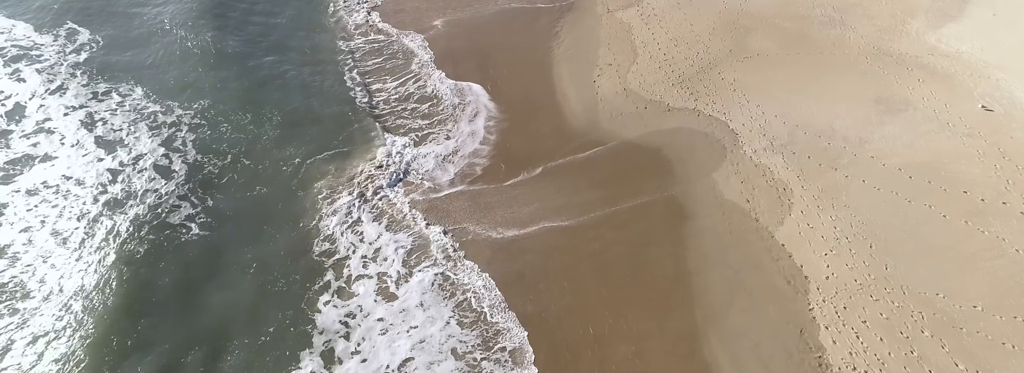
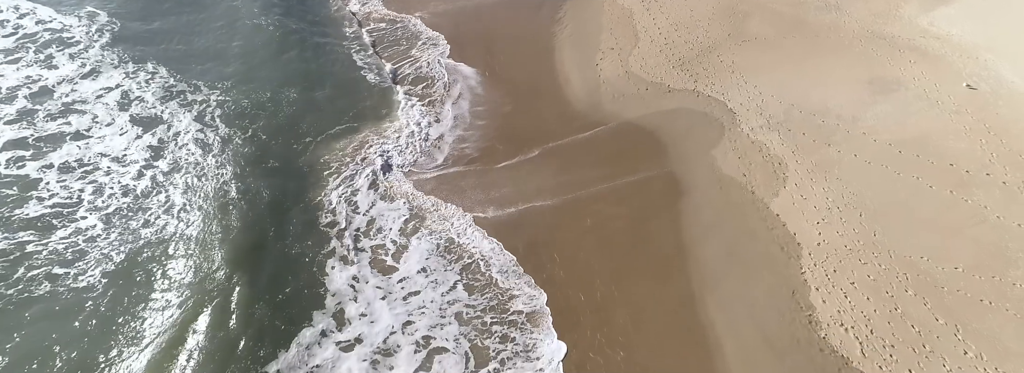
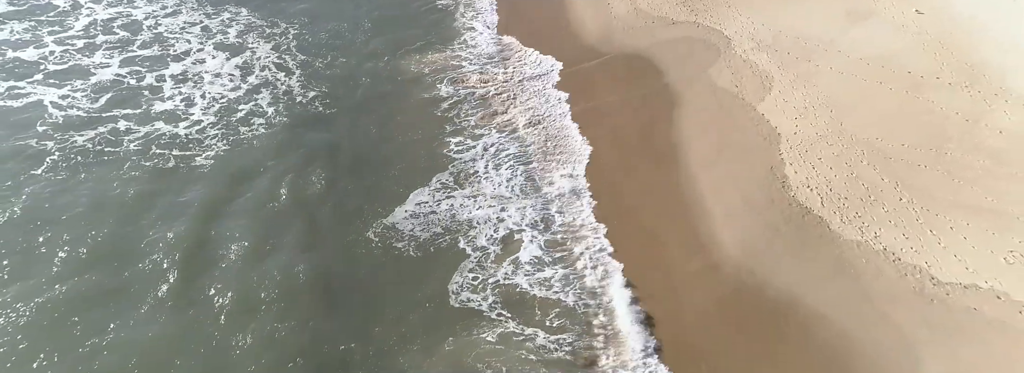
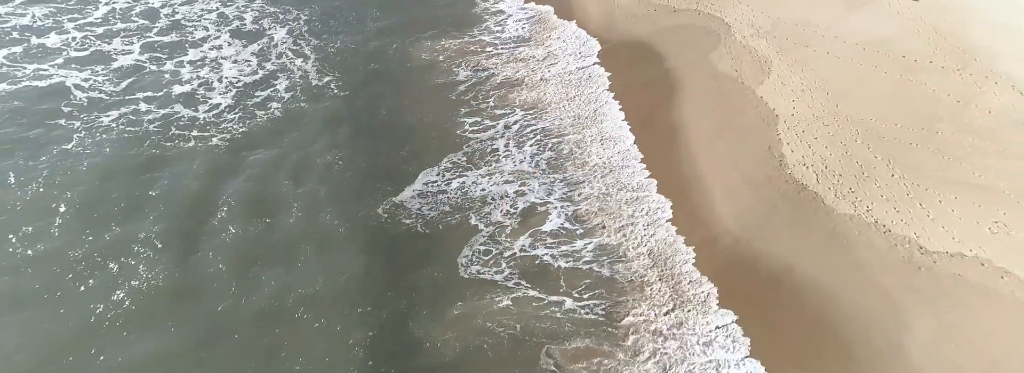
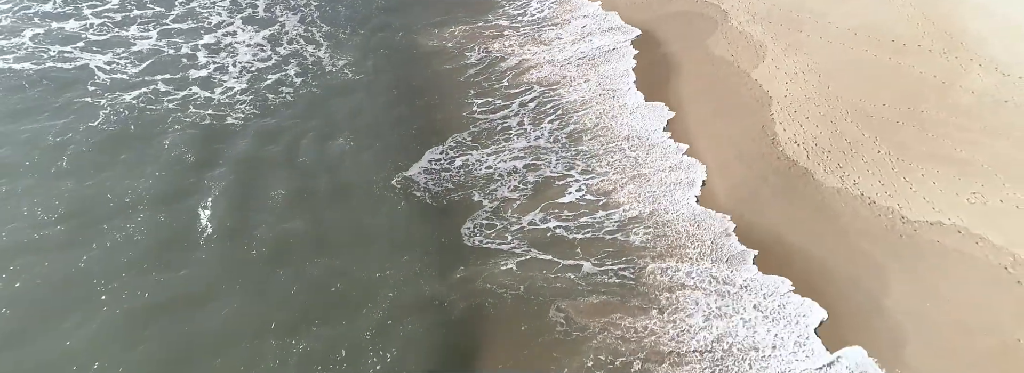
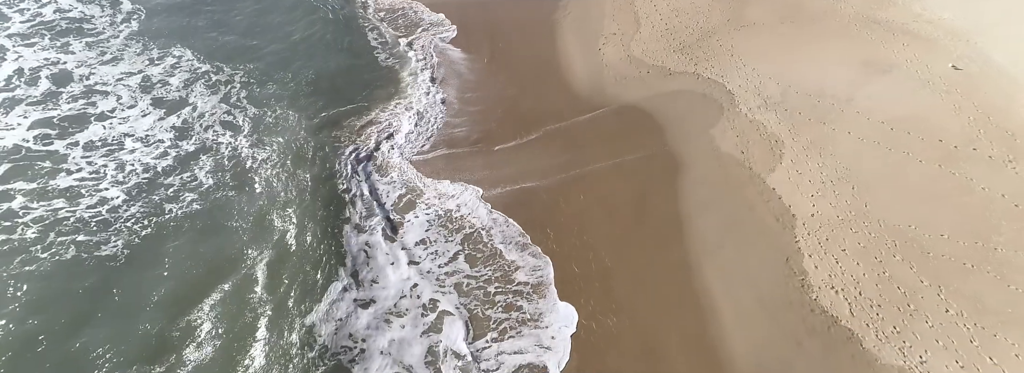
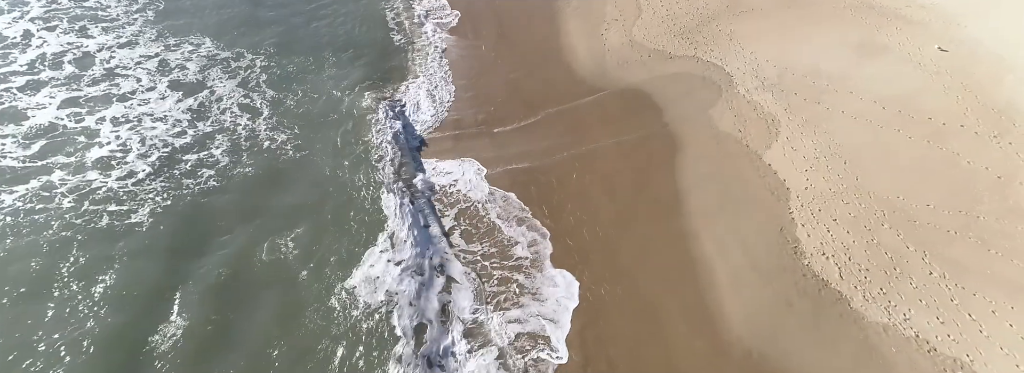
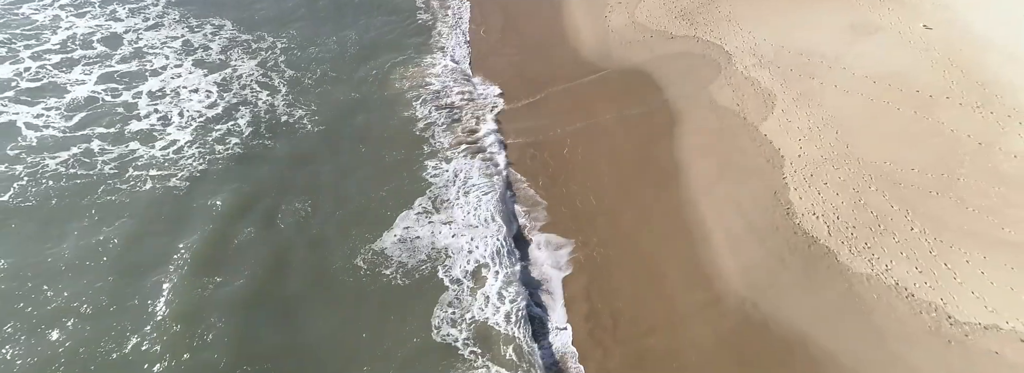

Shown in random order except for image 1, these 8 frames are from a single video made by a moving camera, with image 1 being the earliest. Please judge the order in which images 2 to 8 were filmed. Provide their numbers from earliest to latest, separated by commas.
2, 6, 7, 8, 3, 4, 5
